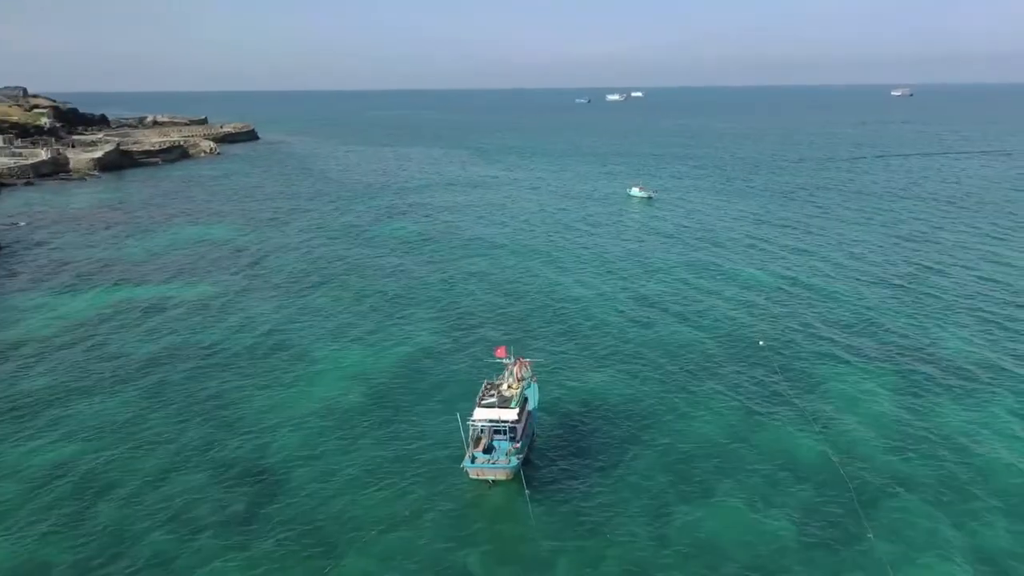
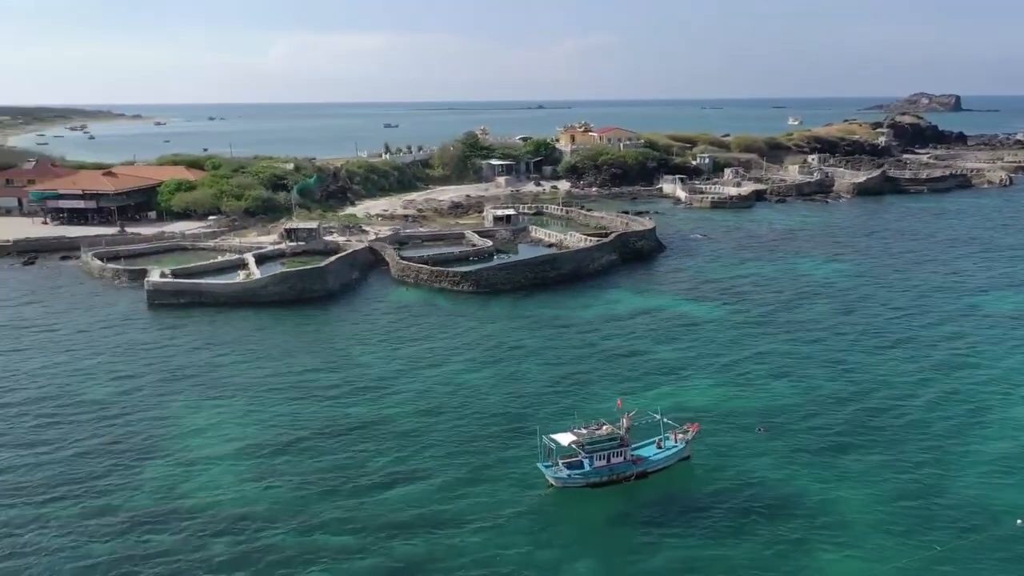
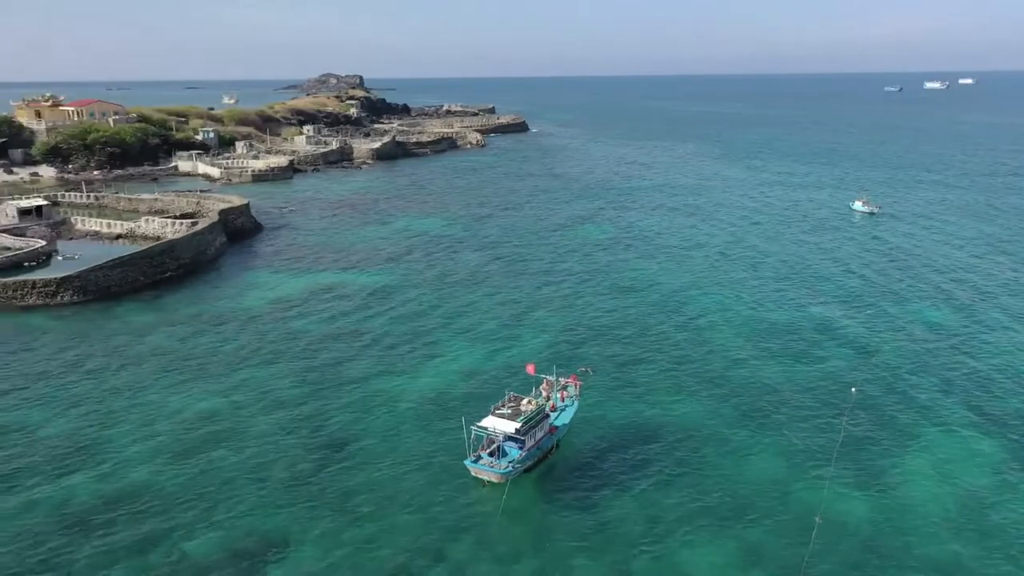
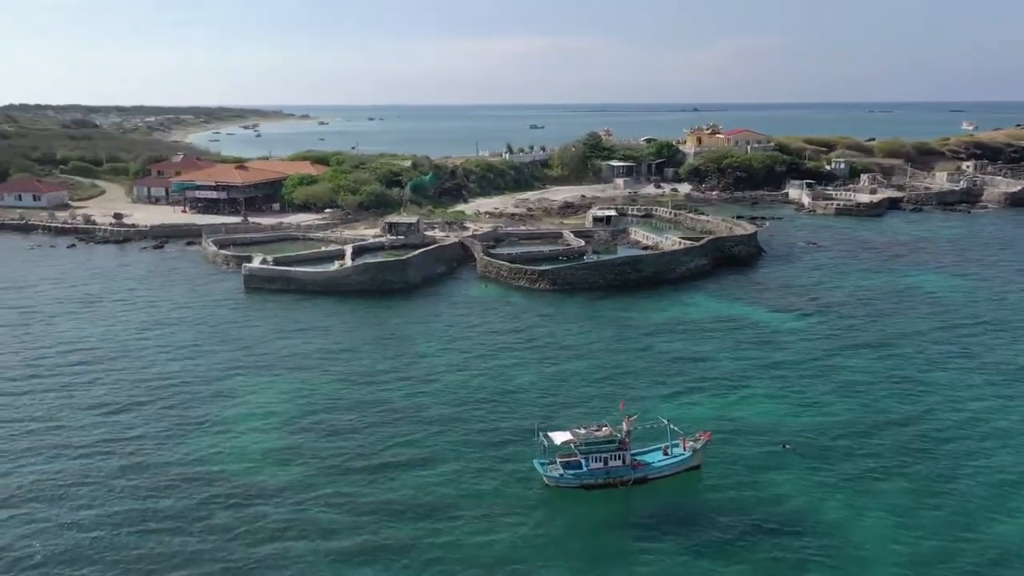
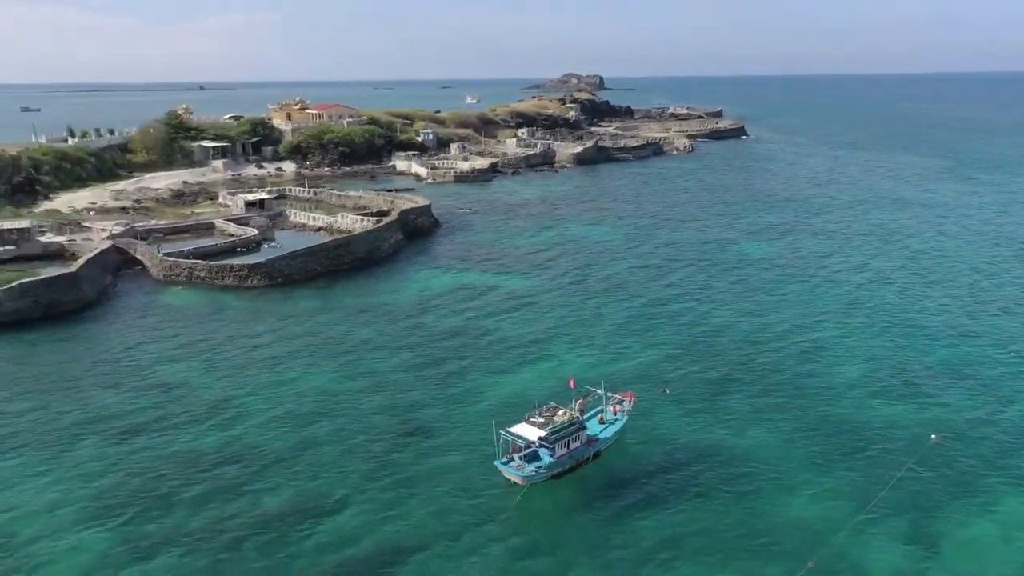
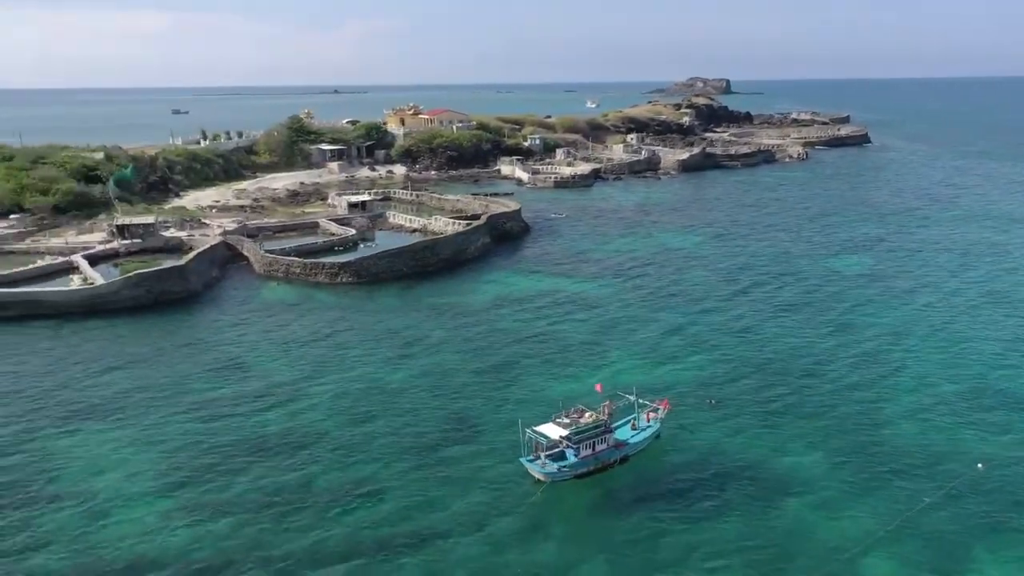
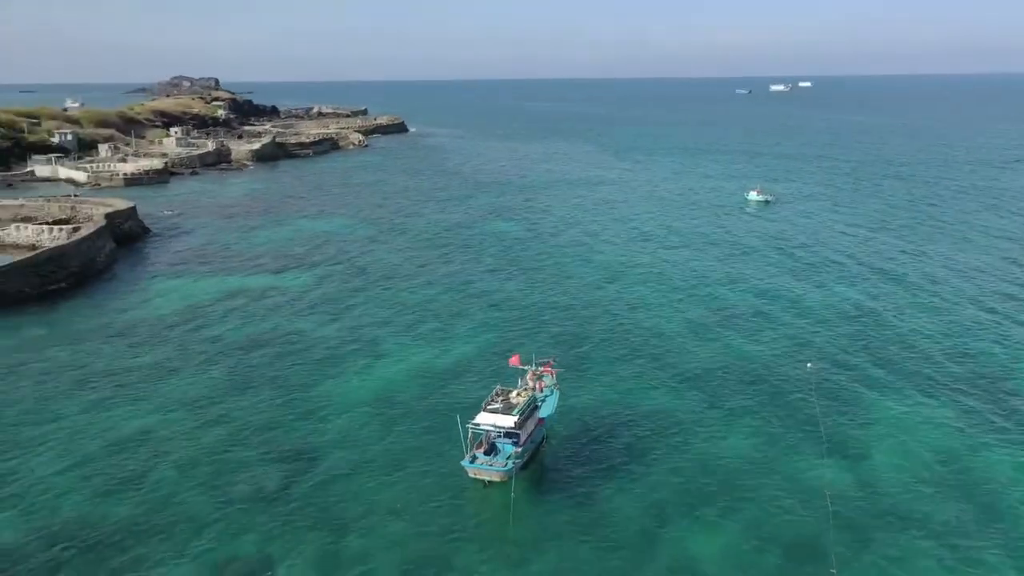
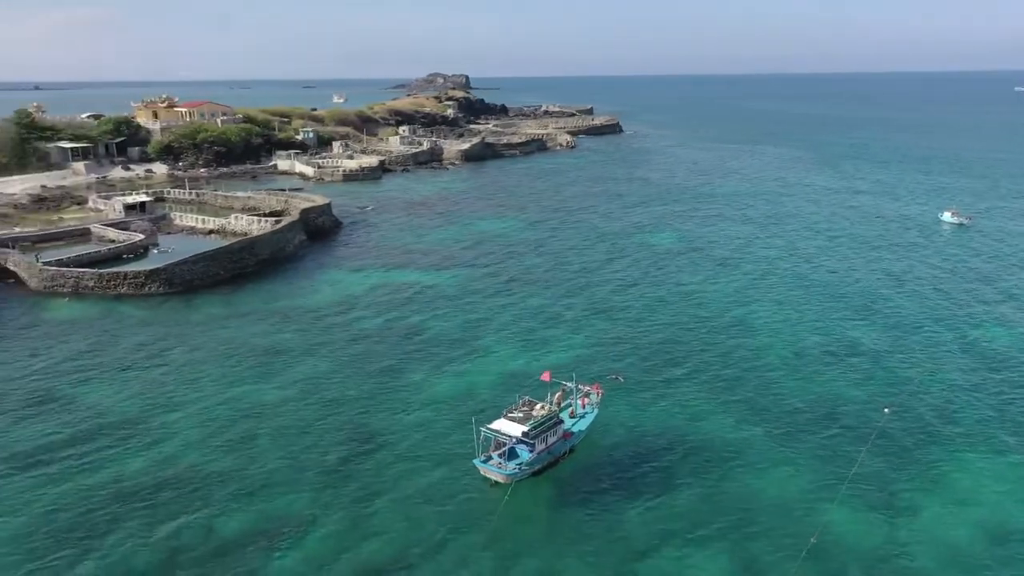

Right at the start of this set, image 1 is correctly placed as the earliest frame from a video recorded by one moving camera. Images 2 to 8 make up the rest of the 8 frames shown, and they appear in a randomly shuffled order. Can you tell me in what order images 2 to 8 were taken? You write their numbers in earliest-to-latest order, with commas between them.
7, 3, 8, 5, 6, 2, 4
